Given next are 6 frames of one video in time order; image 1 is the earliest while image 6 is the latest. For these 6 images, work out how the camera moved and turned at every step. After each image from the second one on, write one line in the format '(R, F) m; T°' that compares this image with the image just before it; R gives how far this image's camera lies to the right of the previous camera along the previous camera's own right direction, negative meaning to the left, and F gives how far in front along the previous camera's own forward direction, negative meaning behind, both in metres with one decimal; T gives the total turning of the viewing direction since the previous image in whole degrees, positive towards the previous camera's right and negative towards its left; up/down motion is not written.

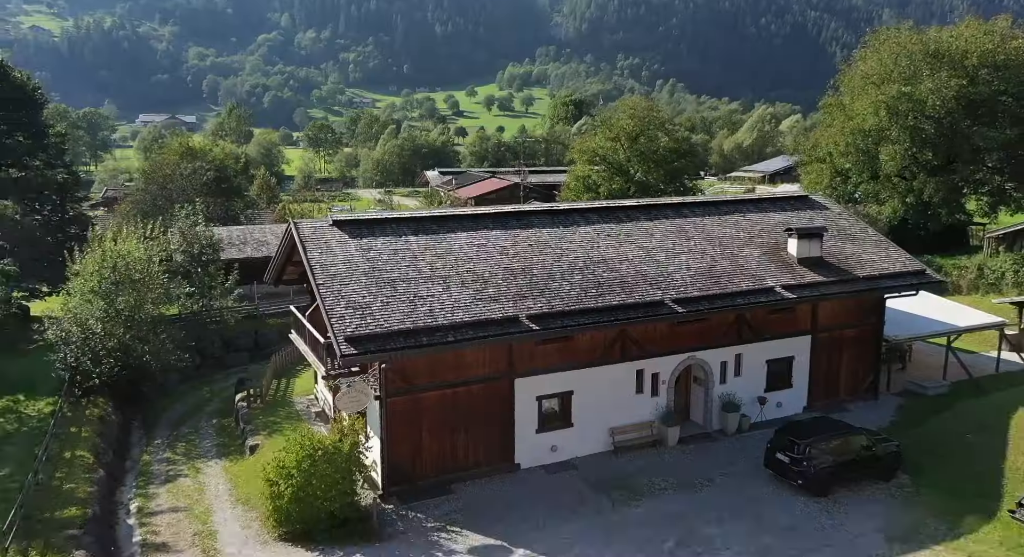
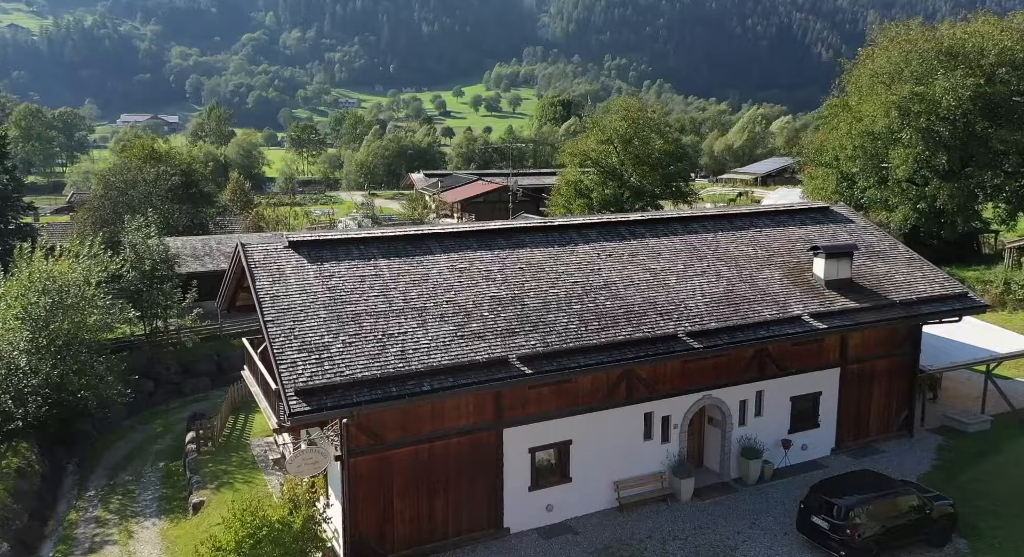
(0.0, +3.0) m; +1°
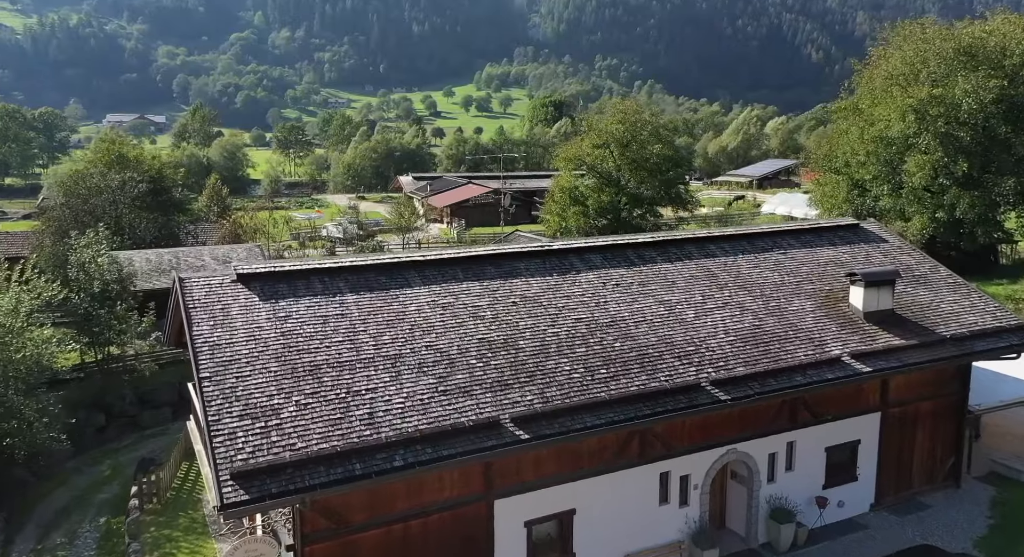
(0.0, +2.8) m; +1°
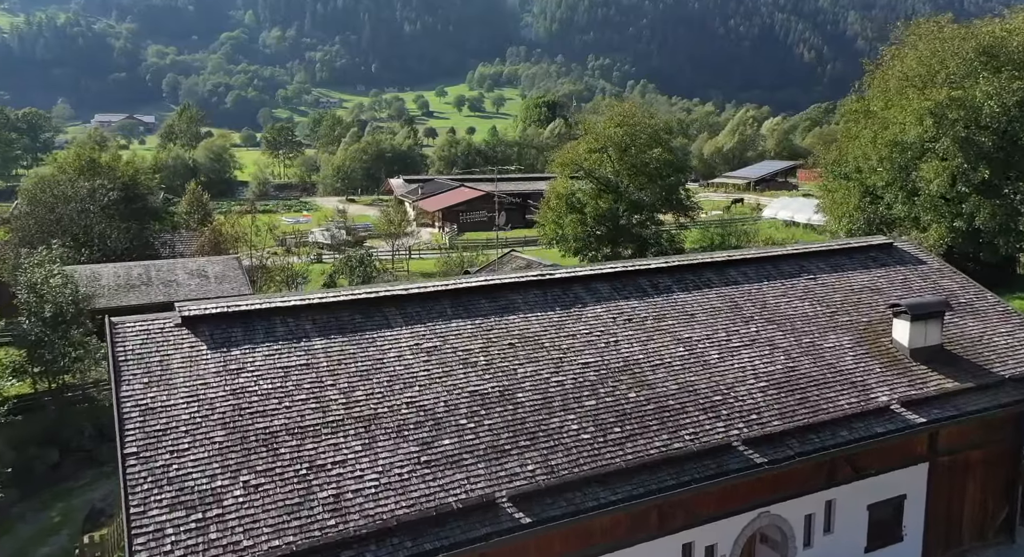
(-0.1, +2.3) m; 0°
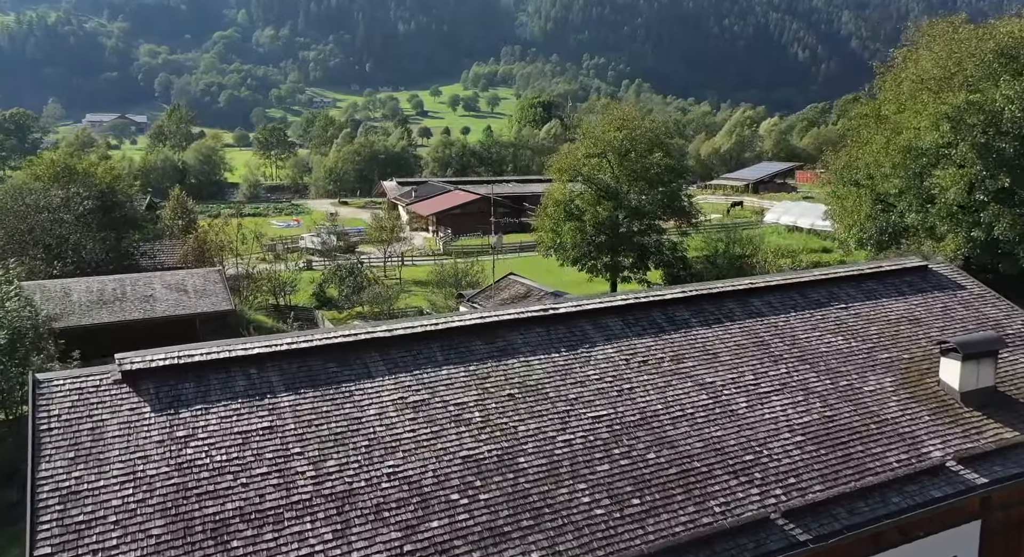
(-0.1, +1.8) m; 0°
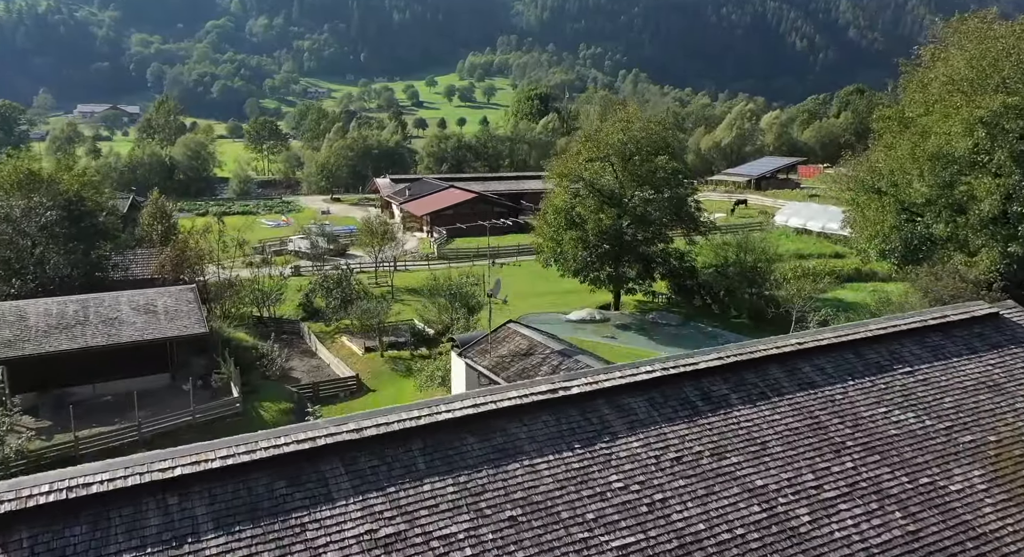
(-0.1, +2.7) m; 0°
